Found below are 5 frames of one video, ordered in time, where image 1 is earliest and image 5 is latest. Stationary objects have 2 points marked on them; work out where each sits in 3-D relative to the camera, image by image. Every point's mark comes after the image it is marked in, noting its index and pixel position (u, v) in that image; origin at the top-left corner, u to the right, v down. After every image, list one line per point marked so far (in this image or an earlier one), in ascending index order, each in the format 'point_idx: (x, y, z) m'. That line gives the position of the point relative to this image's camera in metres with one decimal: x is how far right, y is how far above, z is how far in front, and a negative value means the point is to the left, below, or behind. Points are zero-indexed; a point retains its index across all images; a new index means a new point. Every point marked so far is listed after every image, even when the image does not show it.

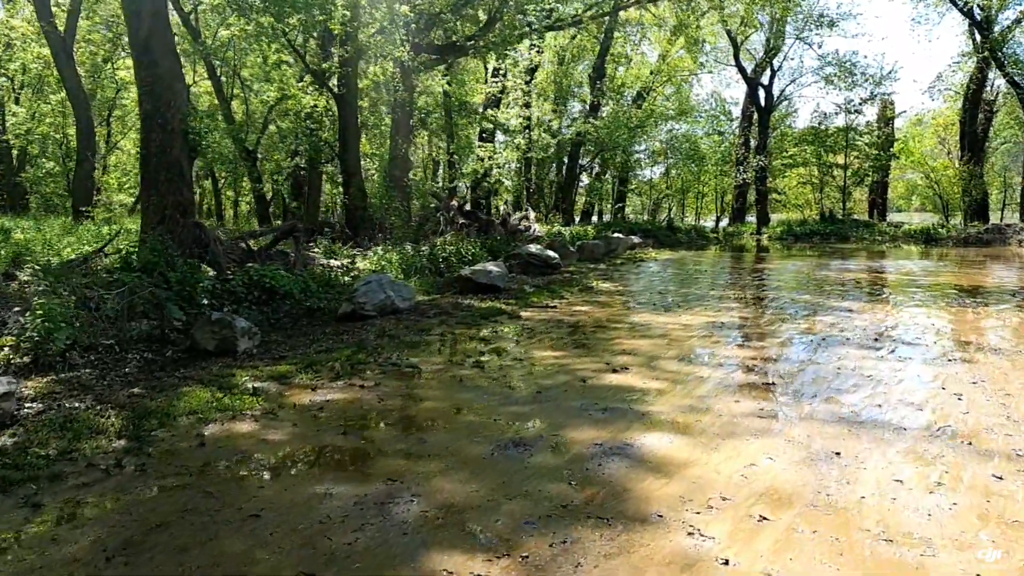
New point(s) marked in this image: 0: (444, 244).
0: (-1.4, +0.9, +14.5) m
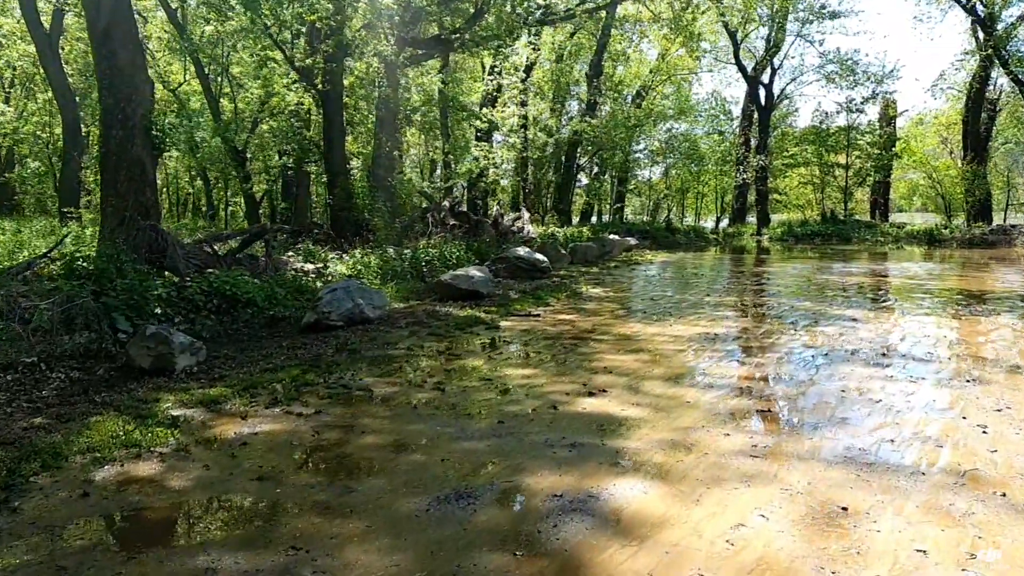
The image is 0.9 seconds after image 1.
0: (-1.6, +0.8, +13.8) m
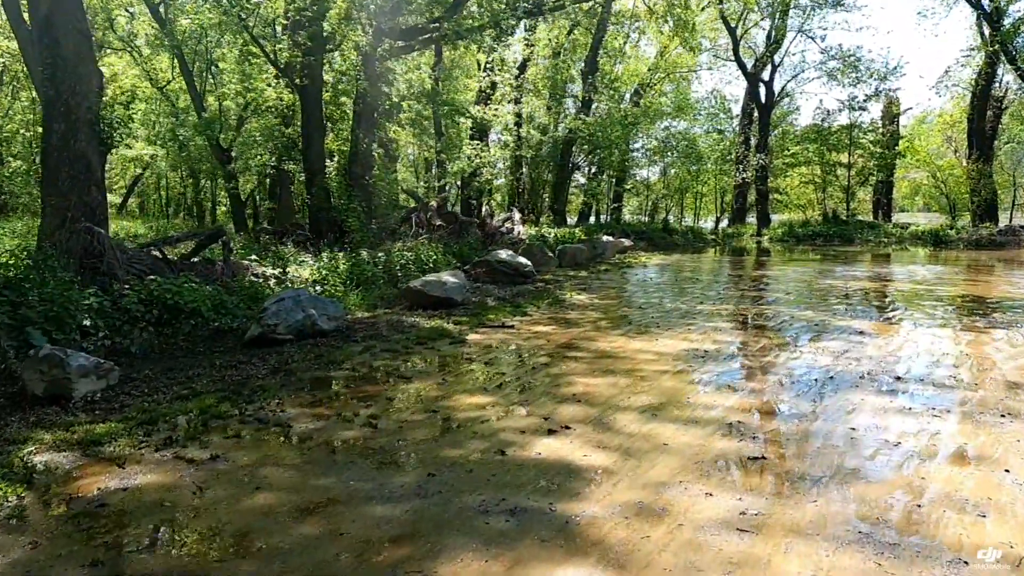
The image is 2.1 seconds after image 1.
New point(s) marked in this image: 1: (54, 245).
0: (-1.9, +0.7, +13.0) m
1: (-5.3, +0.5, +8.3) m
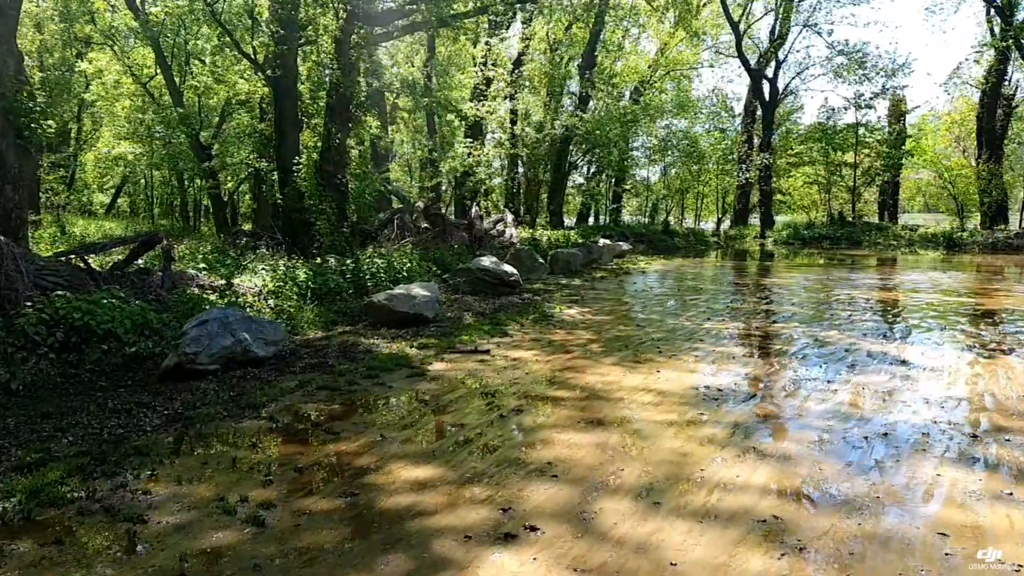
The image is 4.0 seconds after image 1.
0: (-2.2, +0.5, +11.7) m
1: (-5.5, +0.3, +7.0) m
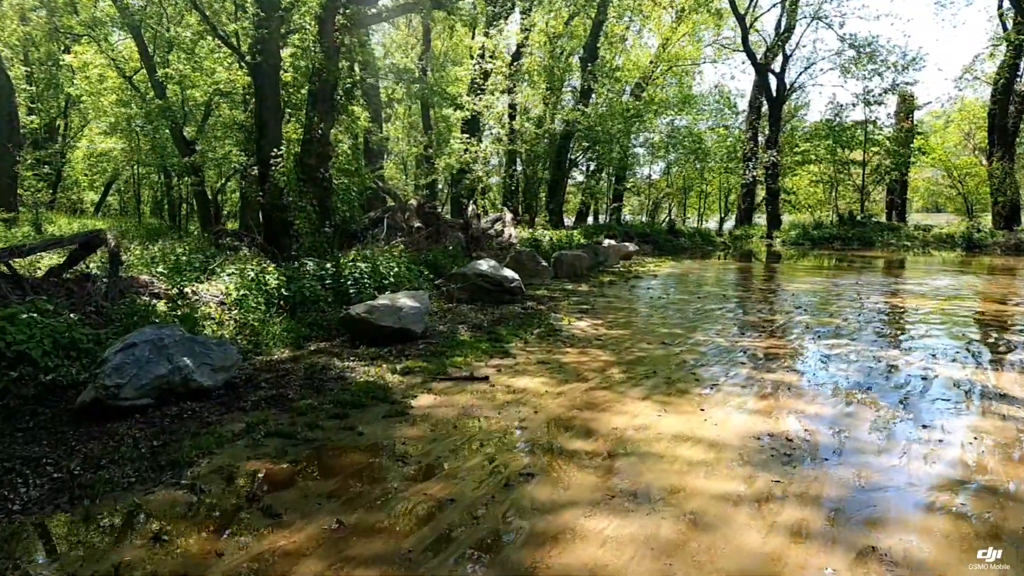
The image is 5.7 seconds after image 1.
0: (-2.2, +0.4, +10.4) m
1: (-5.5, +0.2, +5.7) m
